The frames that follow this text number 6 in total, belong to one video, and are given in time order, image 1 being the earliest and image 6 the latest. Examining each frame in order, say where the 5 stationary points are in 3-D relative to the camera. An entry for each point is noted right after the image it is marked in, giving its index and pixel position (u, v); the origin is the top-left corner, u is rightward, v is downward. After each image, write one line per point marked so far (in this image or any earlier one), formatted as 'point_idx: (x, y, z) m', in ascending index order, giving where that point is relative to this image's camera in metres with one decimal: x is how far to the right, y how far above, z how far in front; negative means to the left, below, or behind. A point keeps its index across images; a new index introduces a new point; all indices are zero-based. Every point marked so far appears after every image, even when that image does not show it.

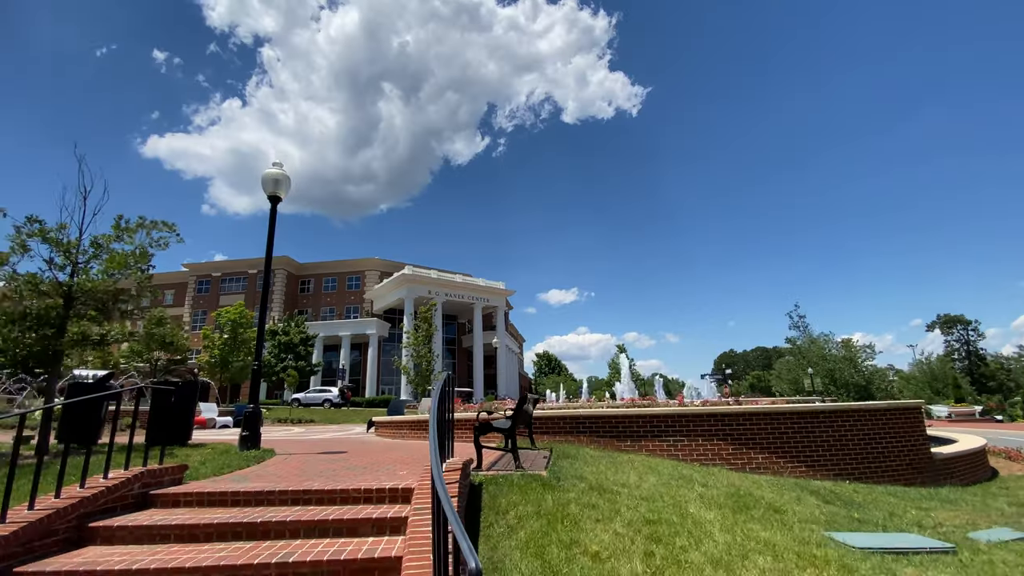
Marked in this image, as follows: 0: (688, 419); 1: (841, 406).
0: (+3.2, -2.4, +9.2) m
1: (+6.2, -2.2, +9.6) m
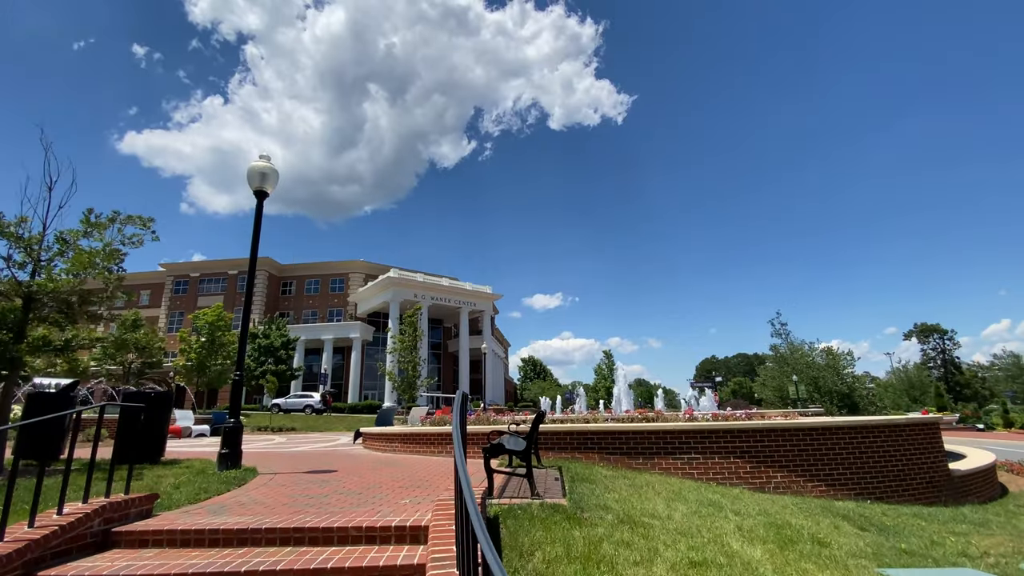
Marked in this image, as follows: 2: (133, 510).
0: (+3.2, -2.5, +8.7) m
1: (+6.2, -2.4, +9.2) m
2: (-3.7, -2.1, +5.0) m
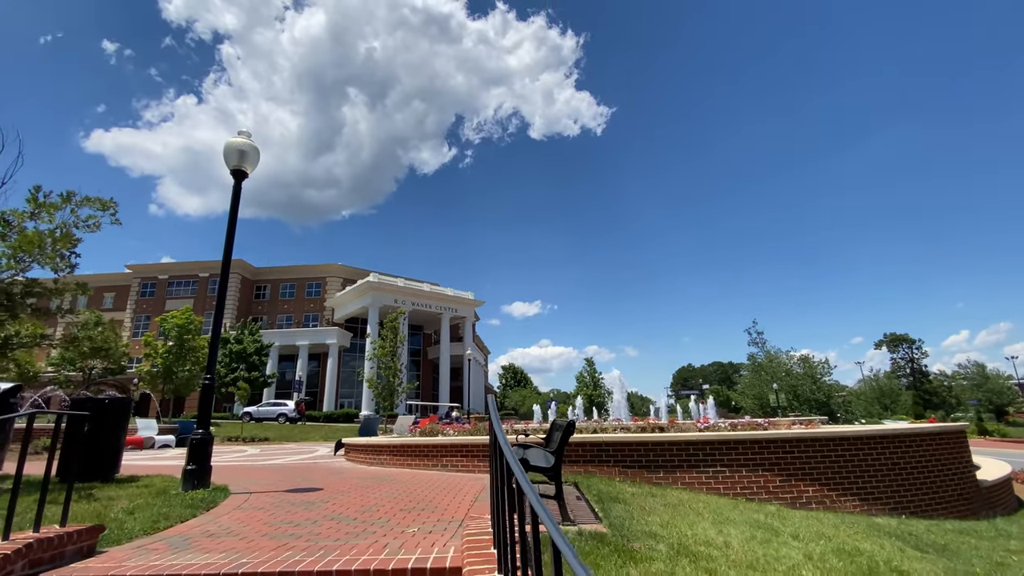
0: (+3.4, -2.4, +7.9) m
1: (+6.3, -2.4, +8.6) m
2: (-3.4, -2.0, +3.9) m
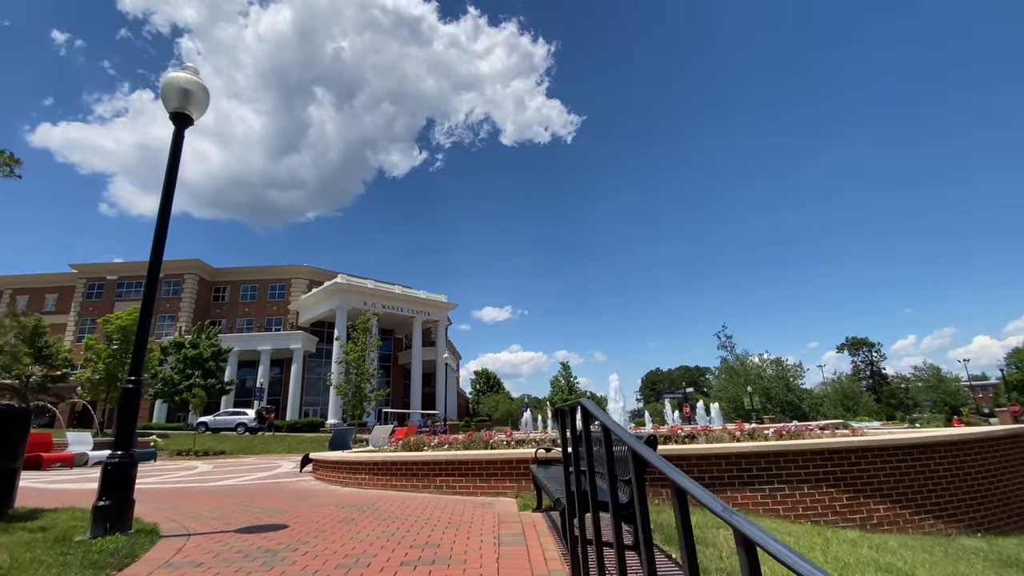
0: (+3.6, -2.2, +6.6) m
1: (+6.5, -2.1, +7.4) m
2: (-2.9, -1.7, +2.2) m
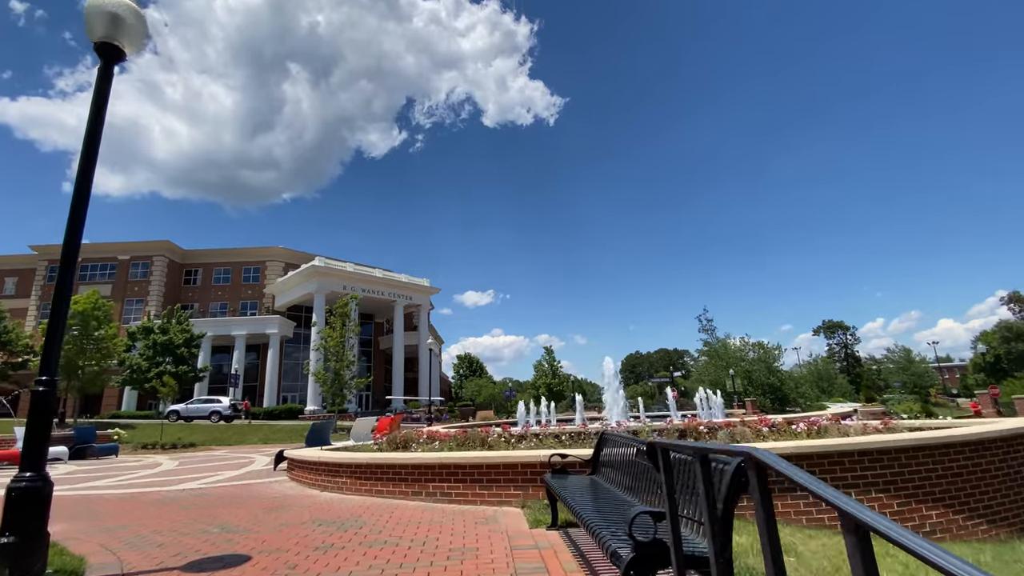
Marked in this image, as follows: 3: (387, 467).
0: (+3.6, -2.0, +5.8) m
1: (+6.5, -1.9, +6.8) m
2: (-2.7, -1.6, +1.2) m
3: (-1.7, -2.5, +7.1) m
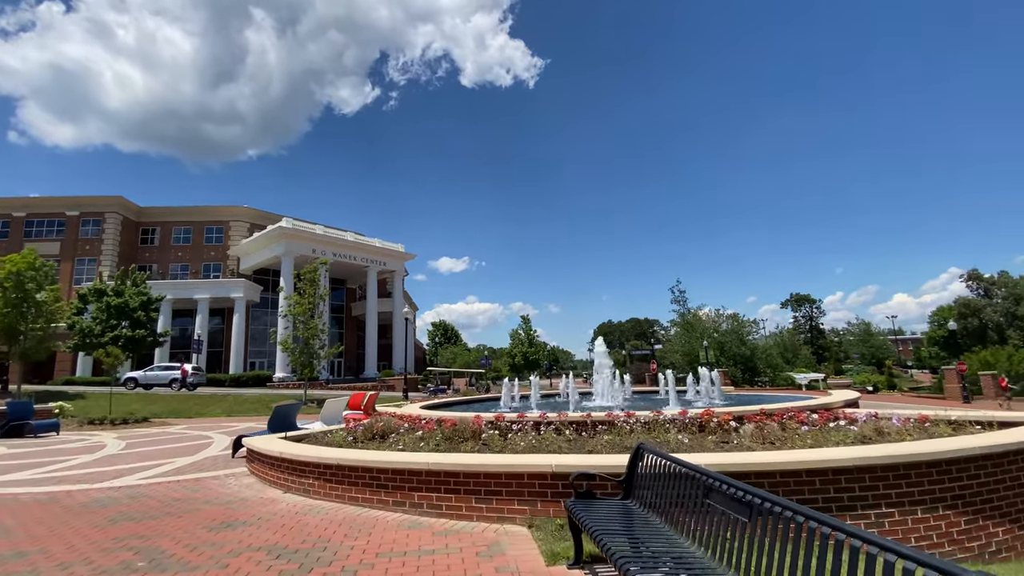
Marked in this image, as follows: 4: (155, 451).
0: (+3.7, -1.8, +5.0) m
1: (+6.5, -1.7, +6.0) m
2: (-2.4, -1.6, 0.0) m
3: (-1.7, -2.1, +6.0) m
4: (-7.8, -3.6, +11.2) m
